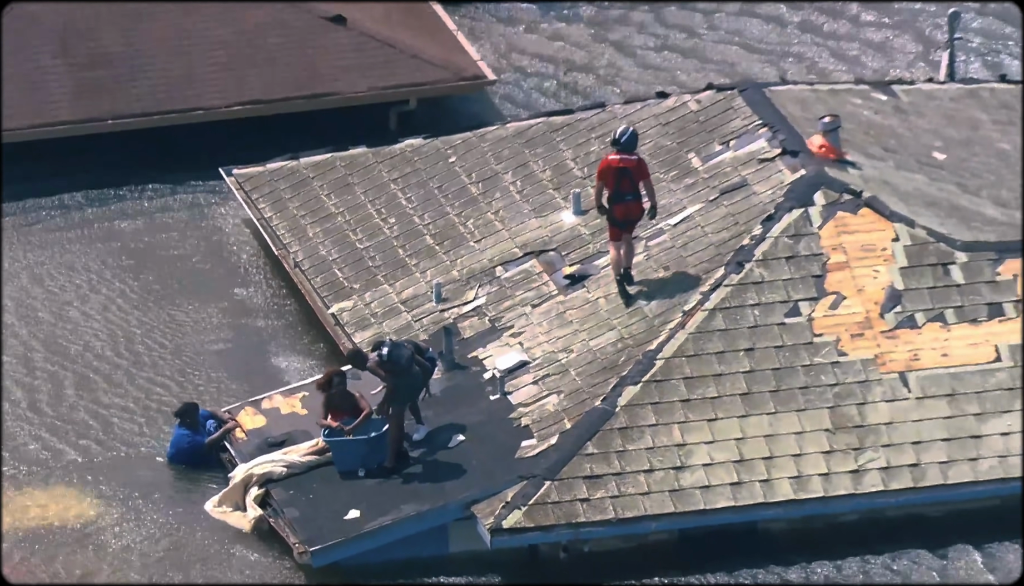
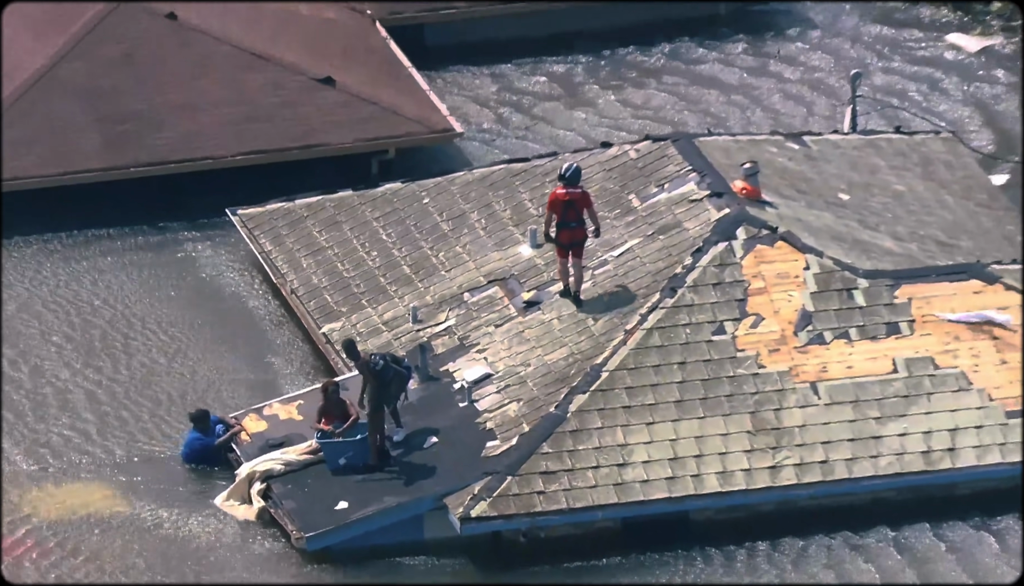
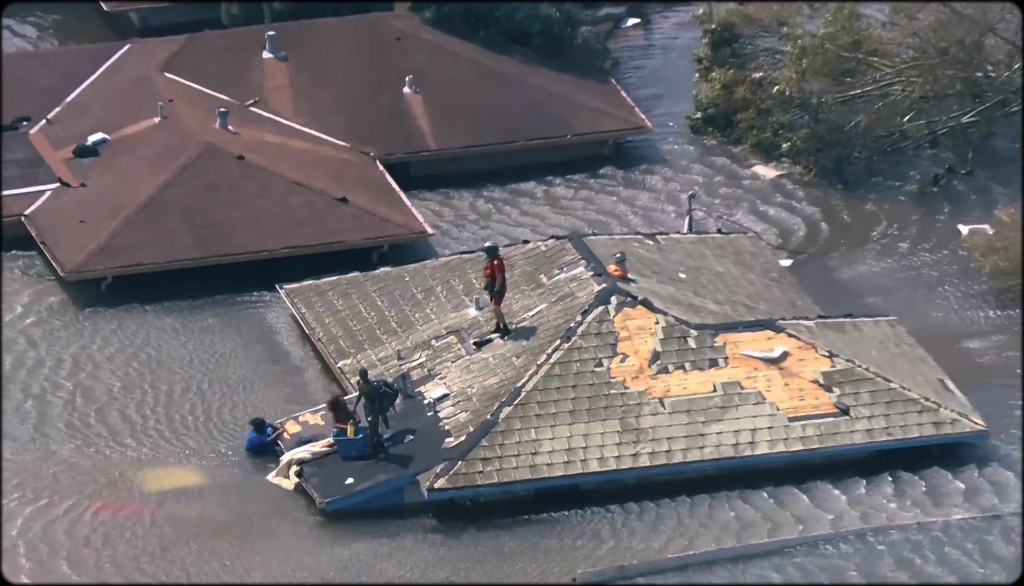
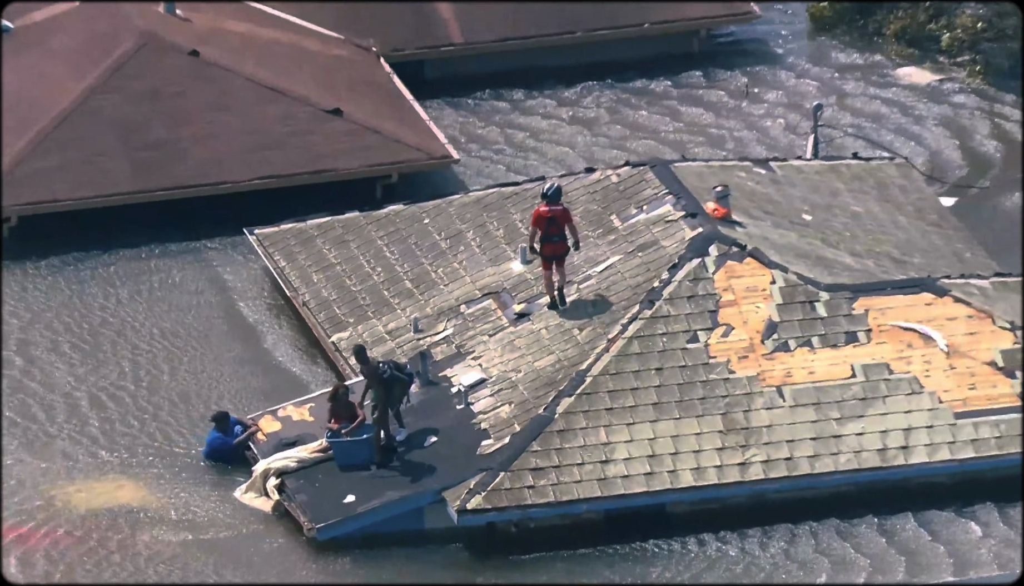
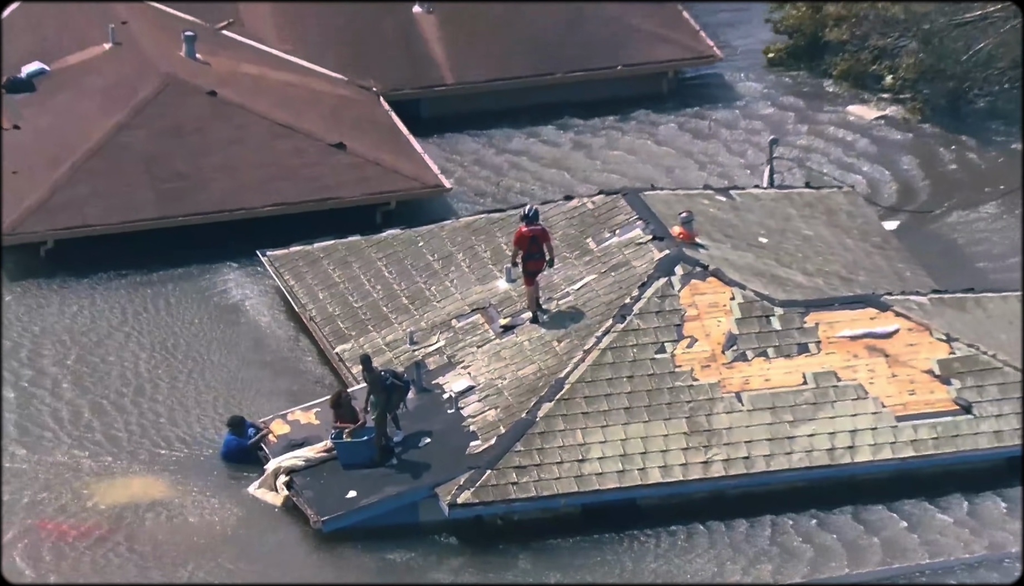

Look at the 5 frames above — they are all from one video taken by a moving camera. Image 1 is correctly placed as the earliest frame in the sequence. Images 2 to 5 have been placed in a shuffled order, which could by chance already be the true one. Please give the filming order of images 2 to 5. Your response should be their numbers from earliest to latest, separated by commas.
2, 4, 5, 3
